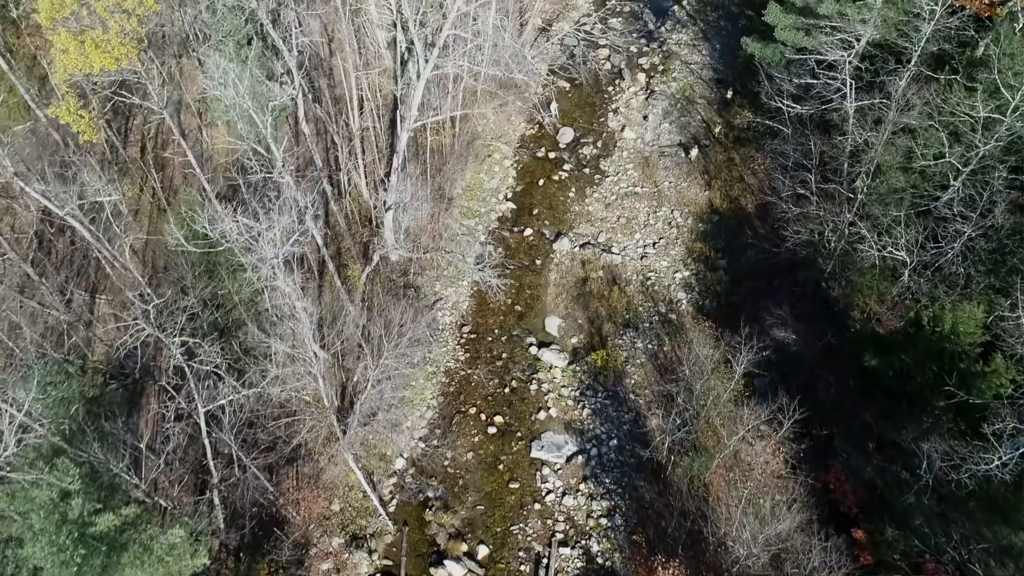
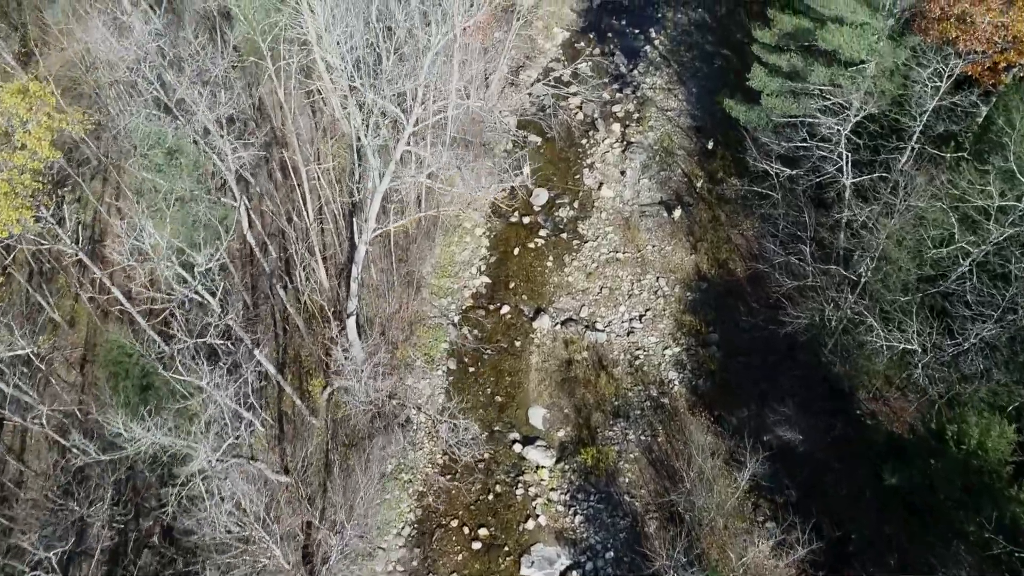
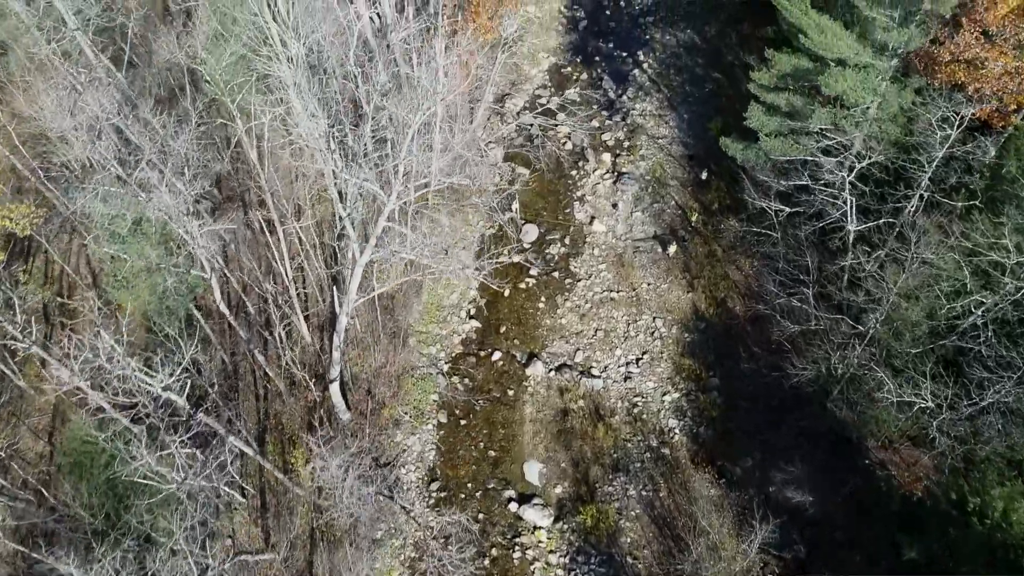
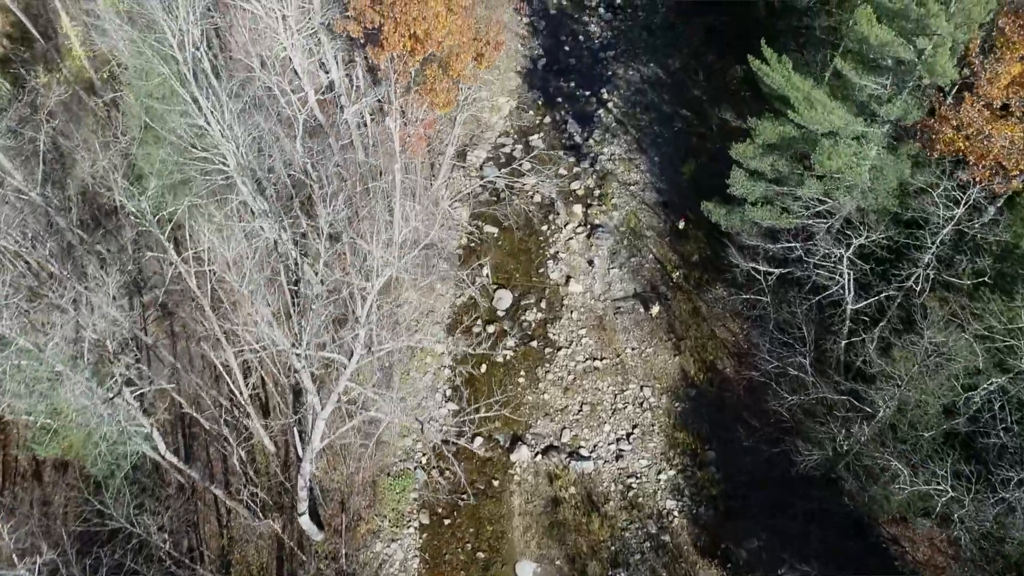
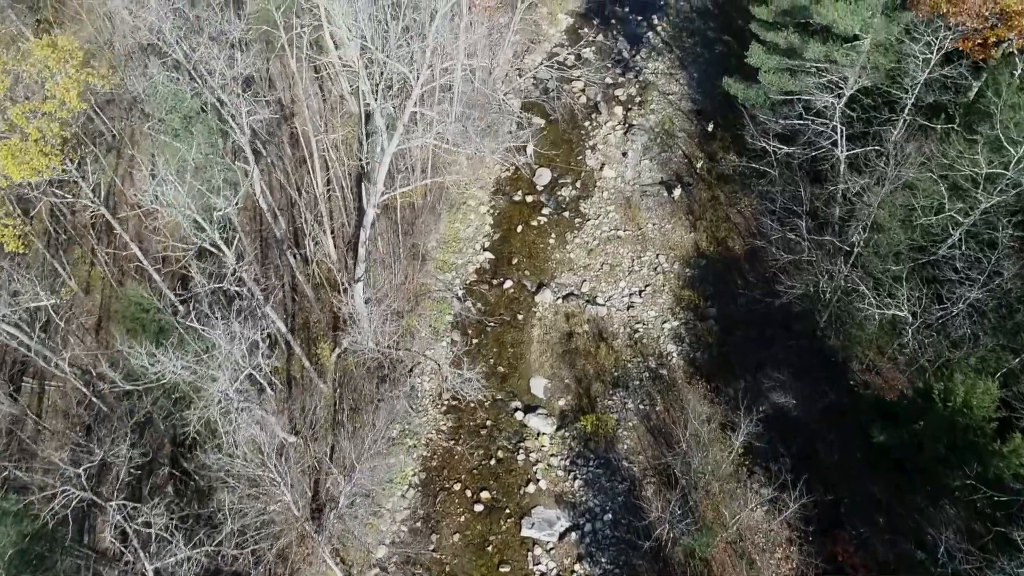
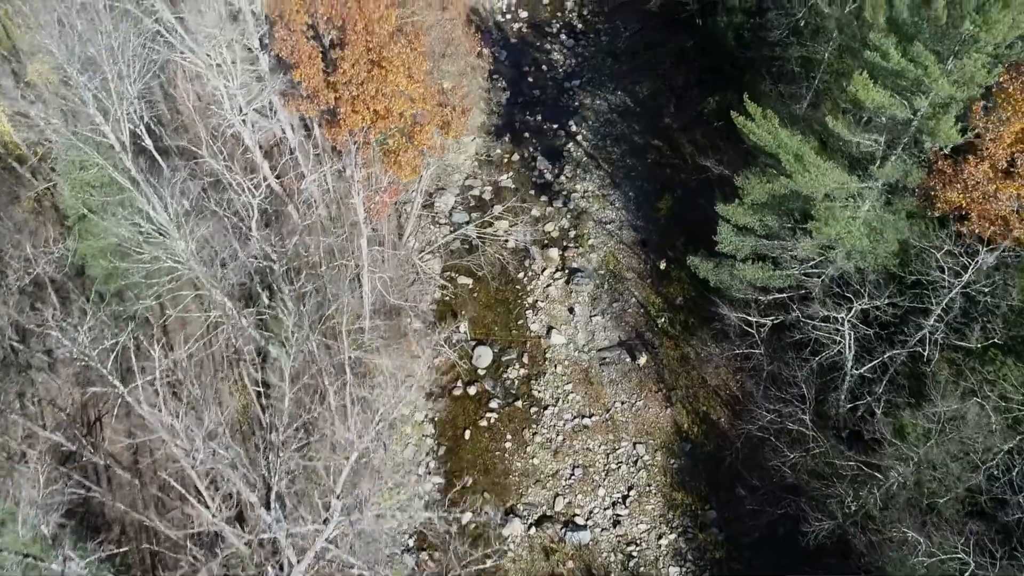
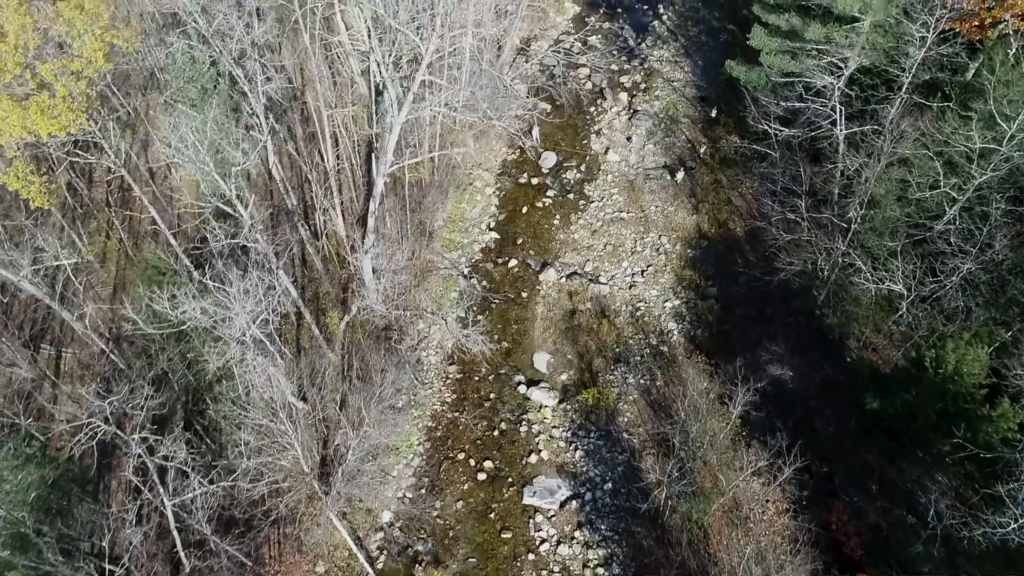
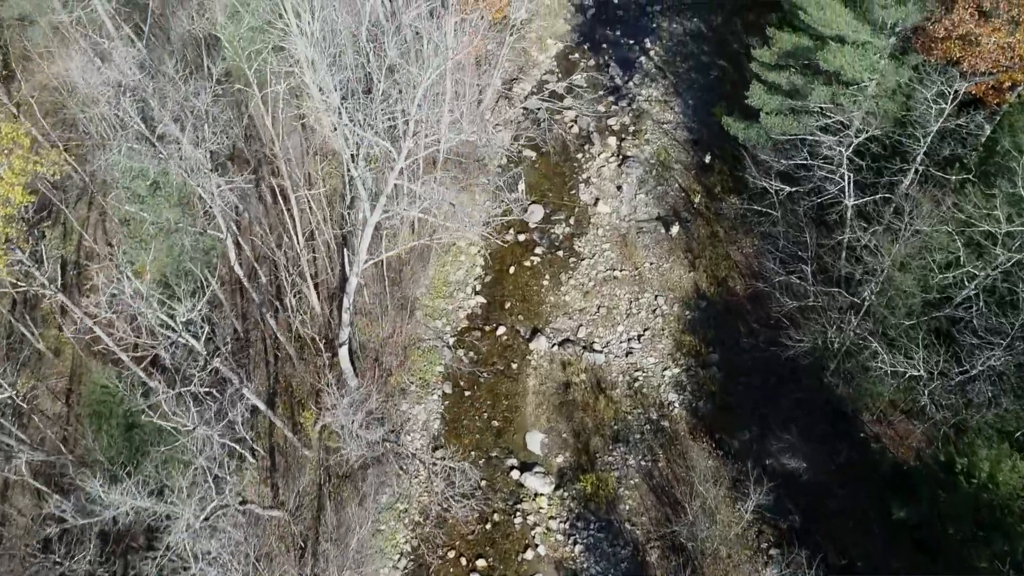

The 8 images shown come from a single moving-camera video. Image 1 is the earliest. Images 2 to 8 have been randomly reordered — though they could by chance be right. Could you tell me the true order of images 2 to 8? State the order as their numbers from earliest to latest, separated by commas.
7, 5, 2, 8, 3, 4, 6
